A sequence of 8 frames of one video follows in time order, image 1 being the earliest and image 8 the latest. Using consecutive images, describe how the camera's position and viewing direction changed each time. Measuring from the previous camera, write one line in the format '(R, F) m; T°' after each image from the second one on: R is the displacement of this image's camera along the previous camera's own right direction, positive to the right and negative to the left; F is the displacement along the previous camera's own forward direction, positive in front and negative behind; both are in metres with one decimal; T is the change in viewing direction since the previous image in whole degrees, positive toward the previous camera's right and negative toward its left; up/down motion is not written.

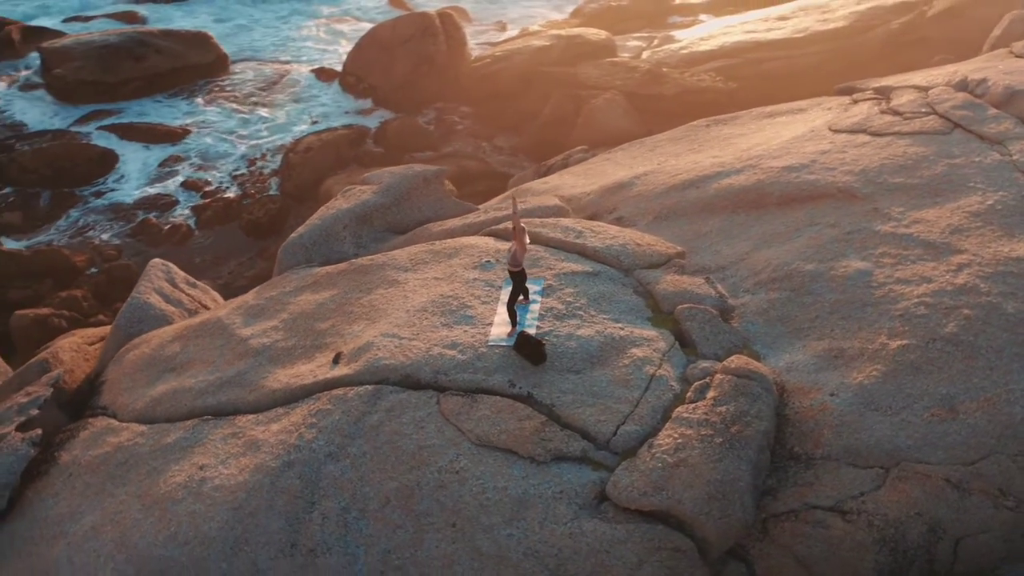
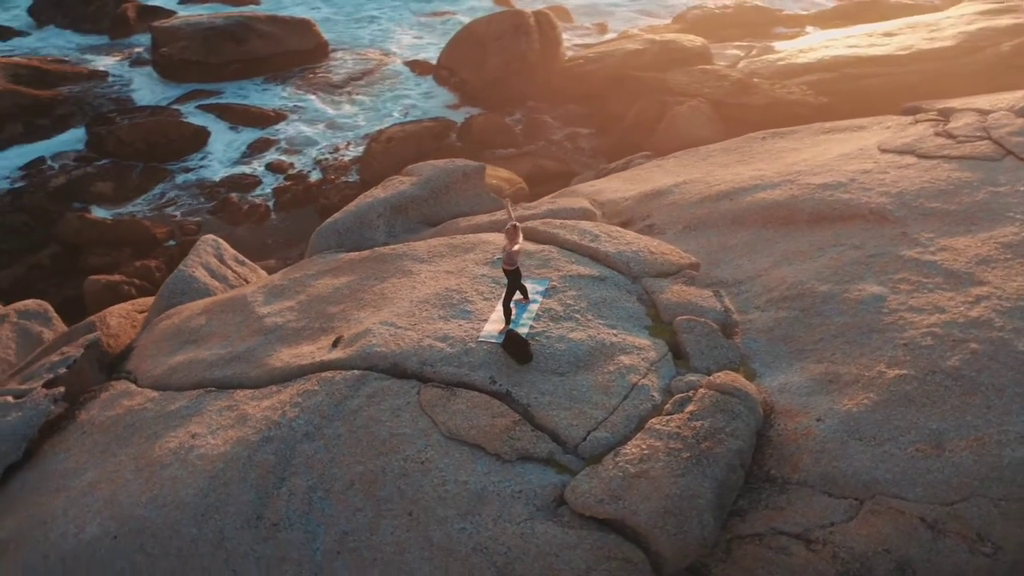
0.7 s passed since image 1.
(+0.7, 0.0) m; -7°
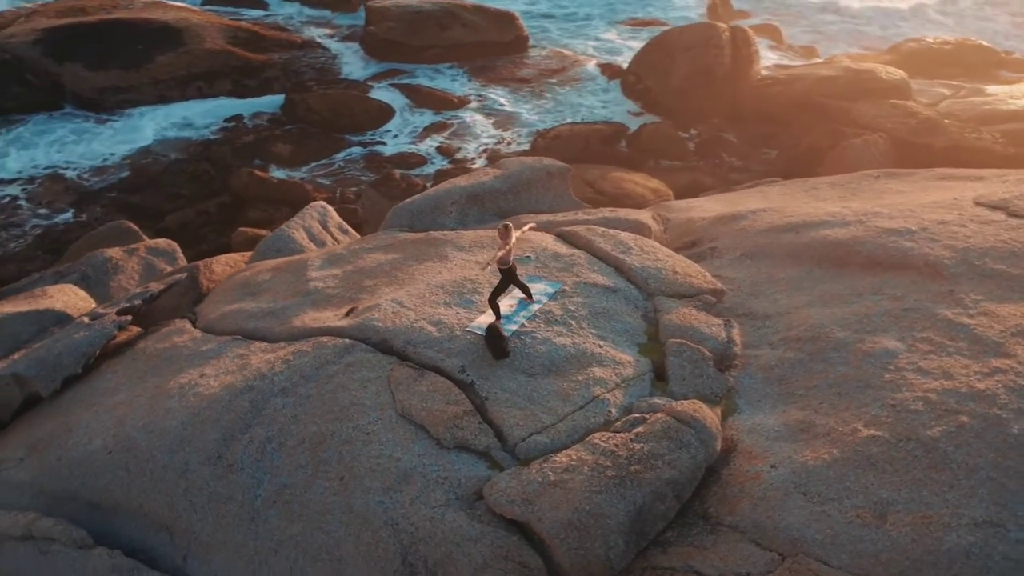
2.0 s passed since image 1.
(+1.5, +0.1) m; -13°
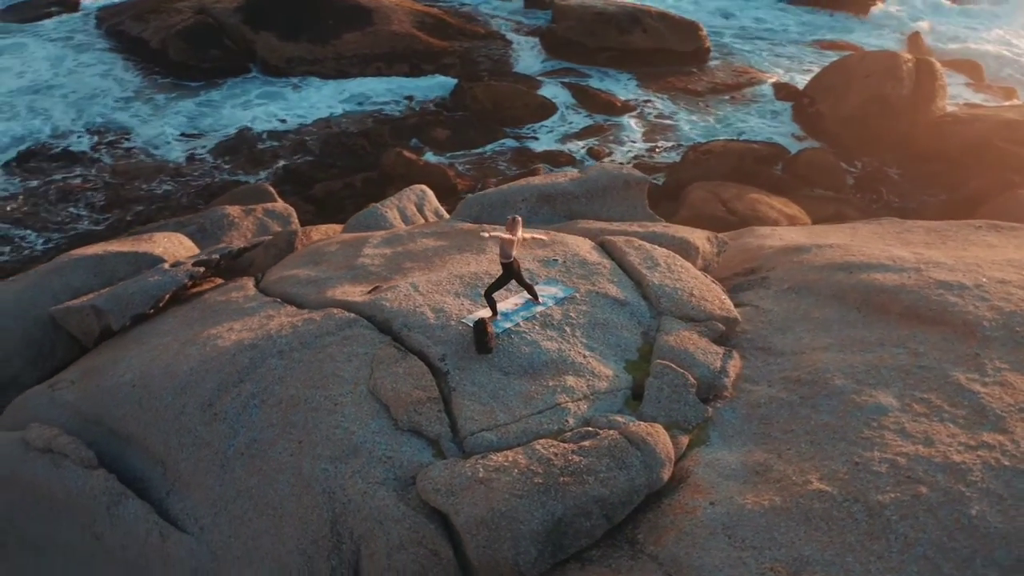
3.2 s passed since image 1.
(+1.3, +0.1) m; -12°
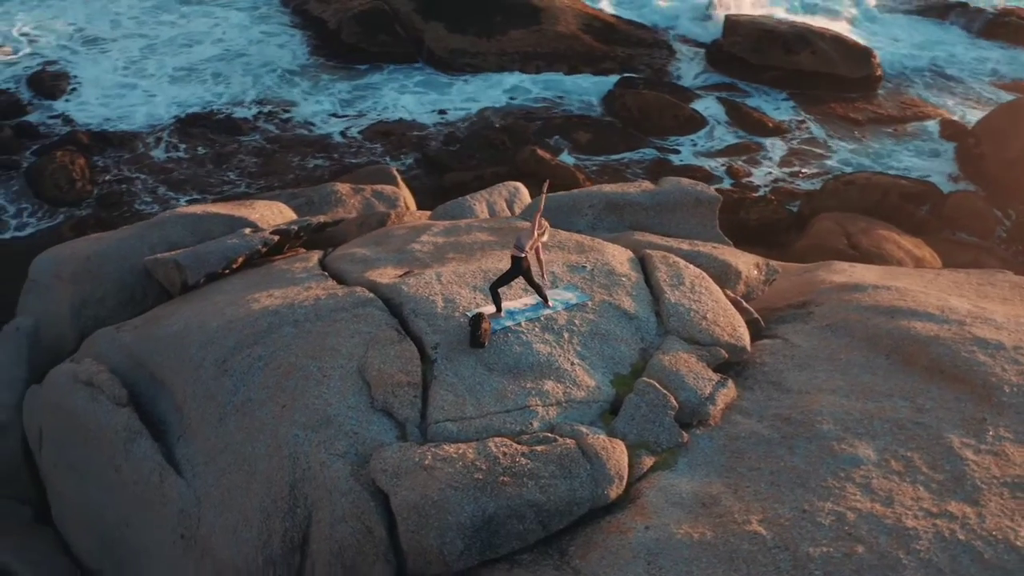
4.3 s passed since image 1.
(+1.1, +0.1) m; -11°
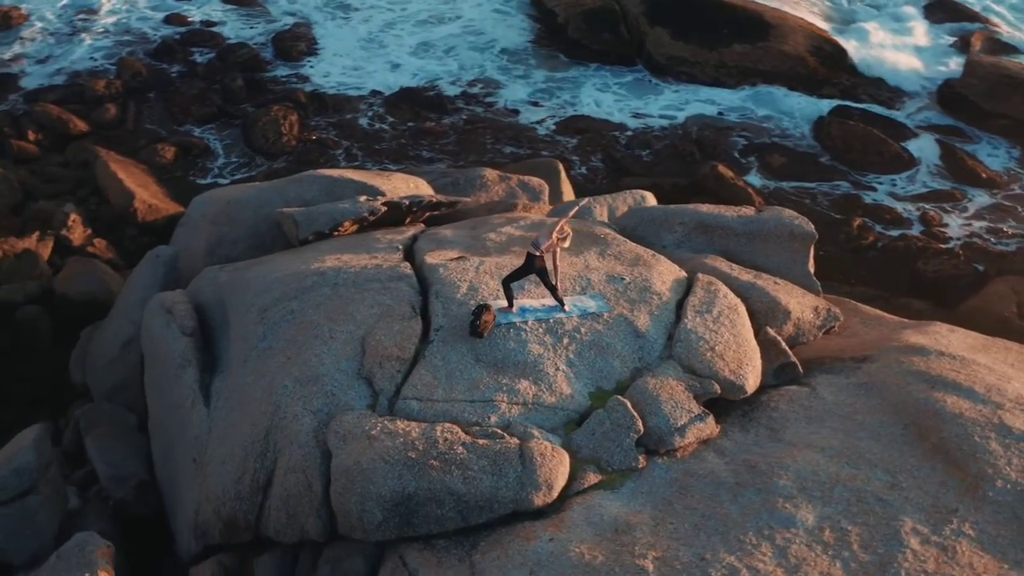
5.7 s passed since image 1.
(+1.5, +0.1) m; -14°
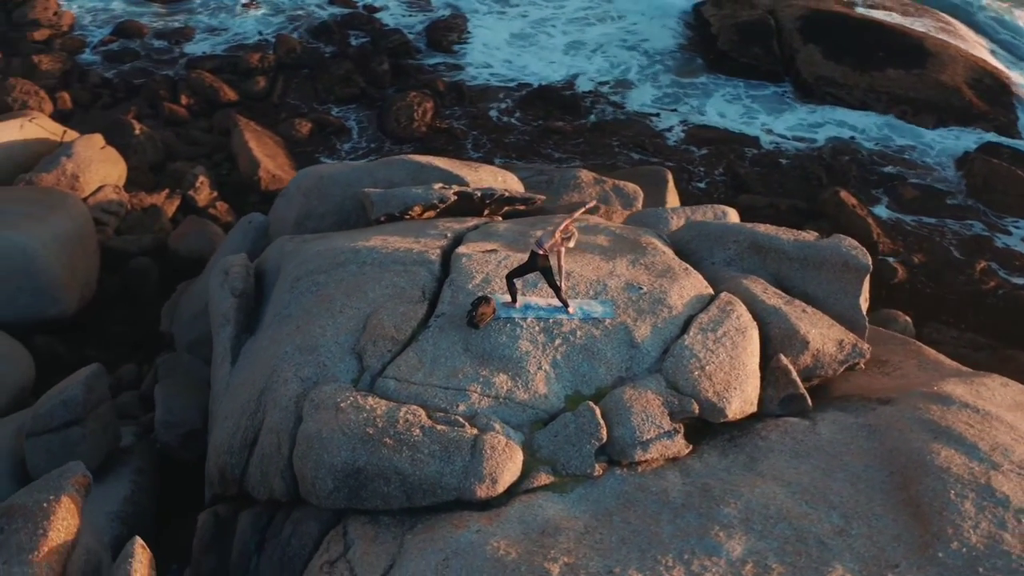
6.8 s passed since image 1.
(+1.1, 0.0) m; -10°
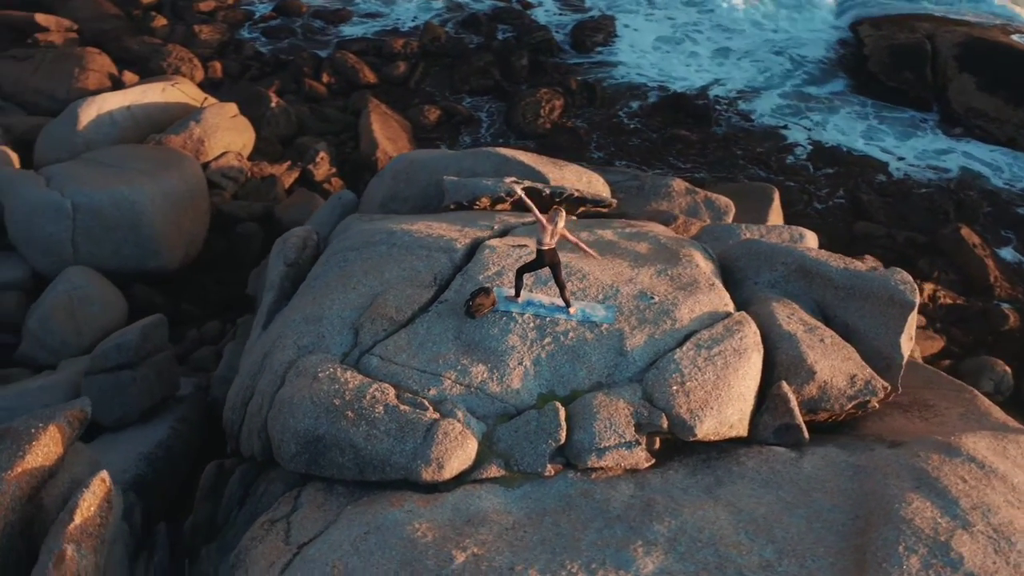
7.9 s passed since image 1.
(+1.1, +0.1) m; -10°
